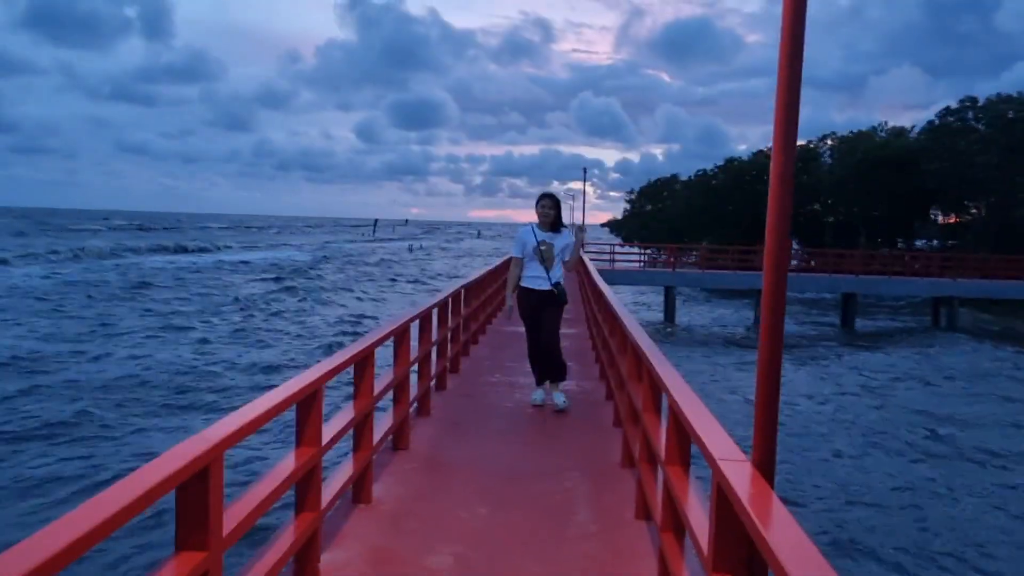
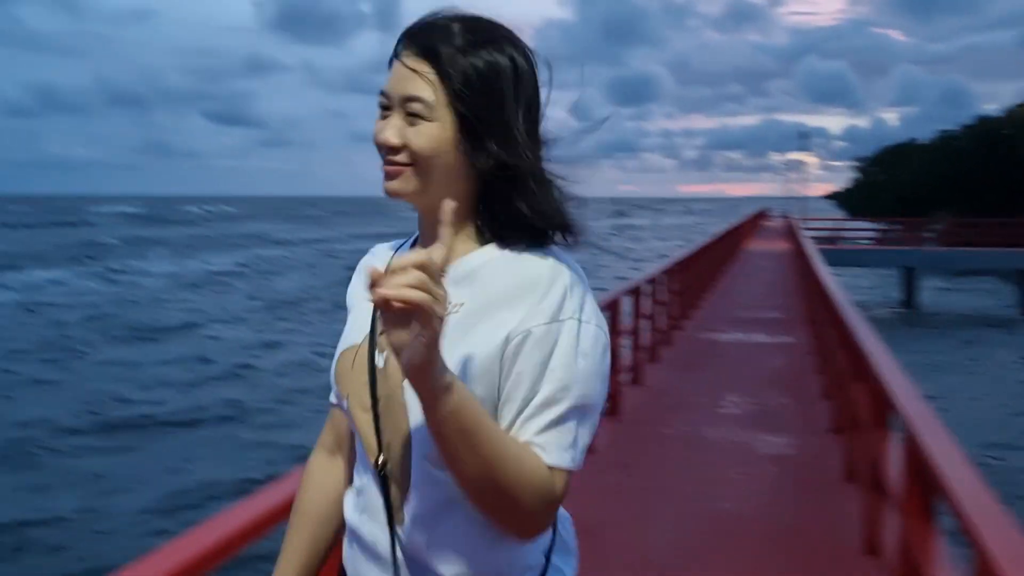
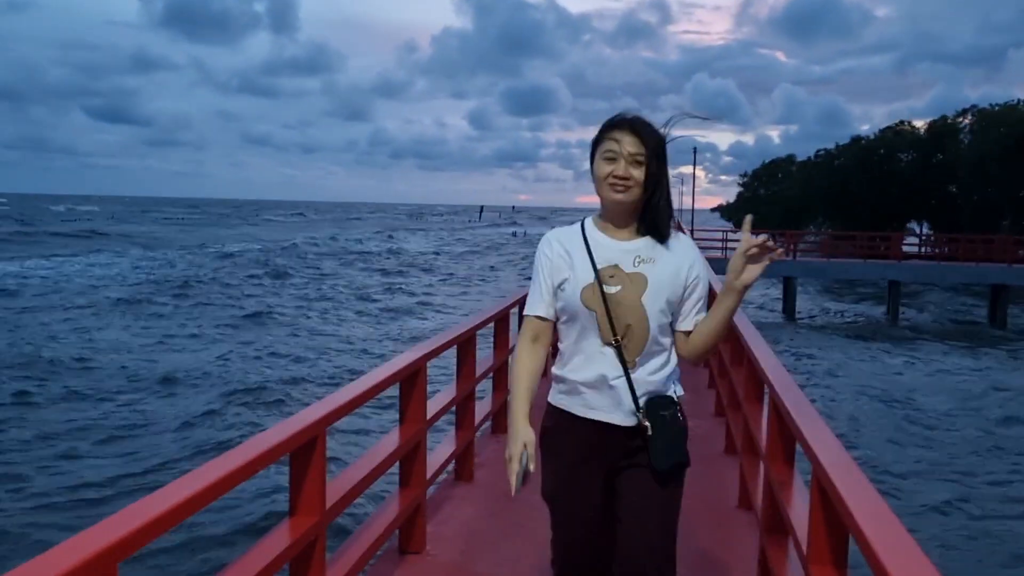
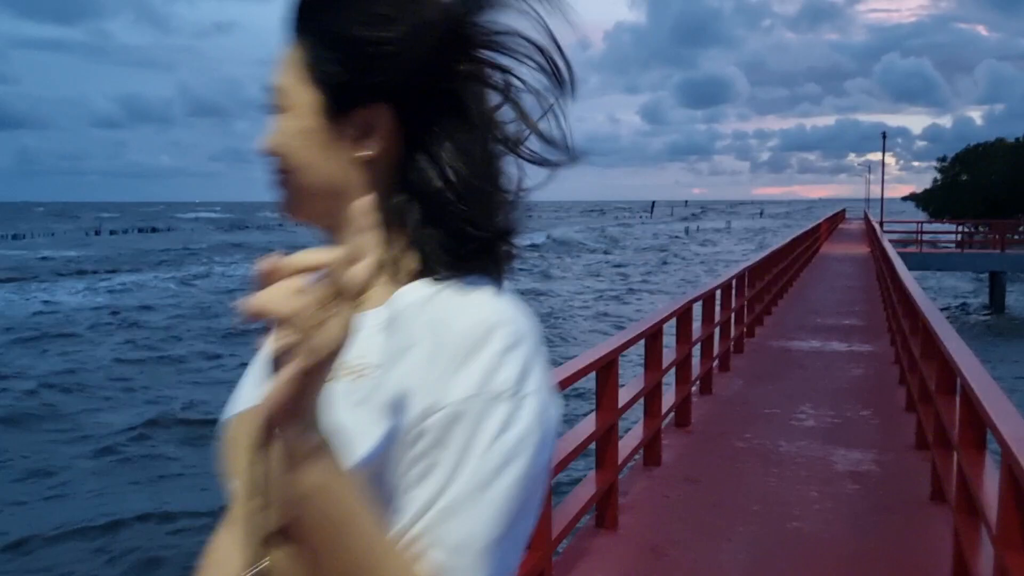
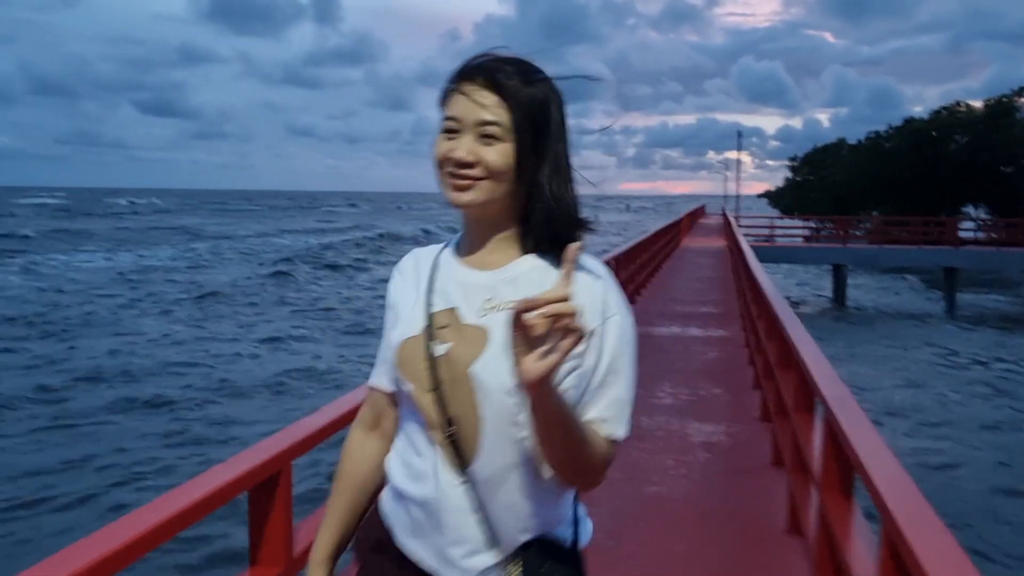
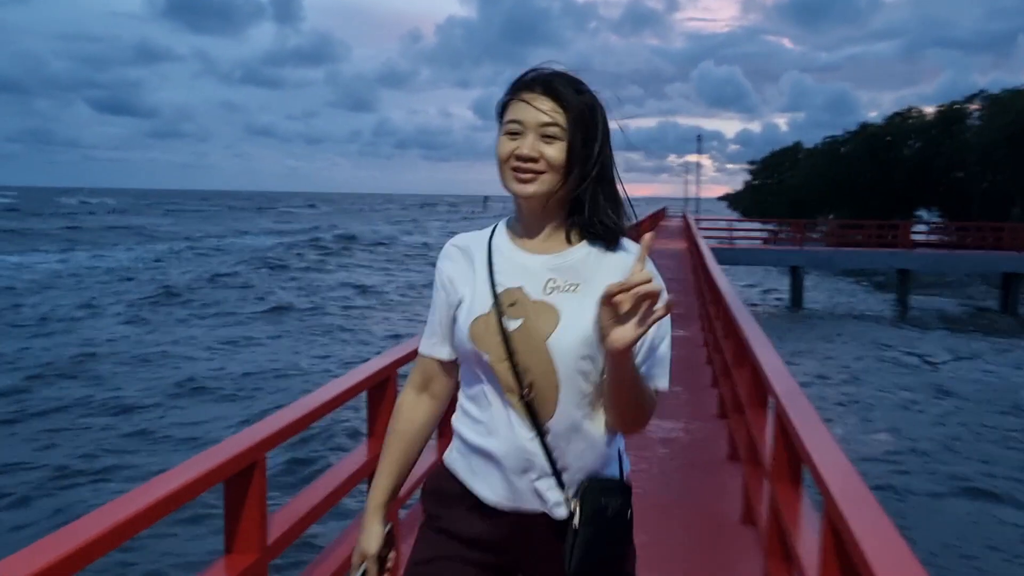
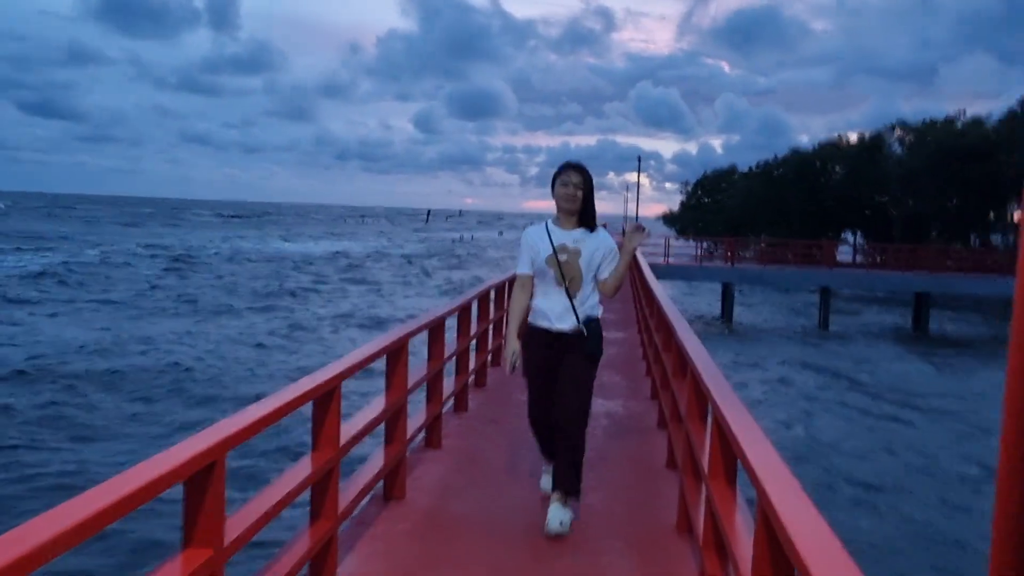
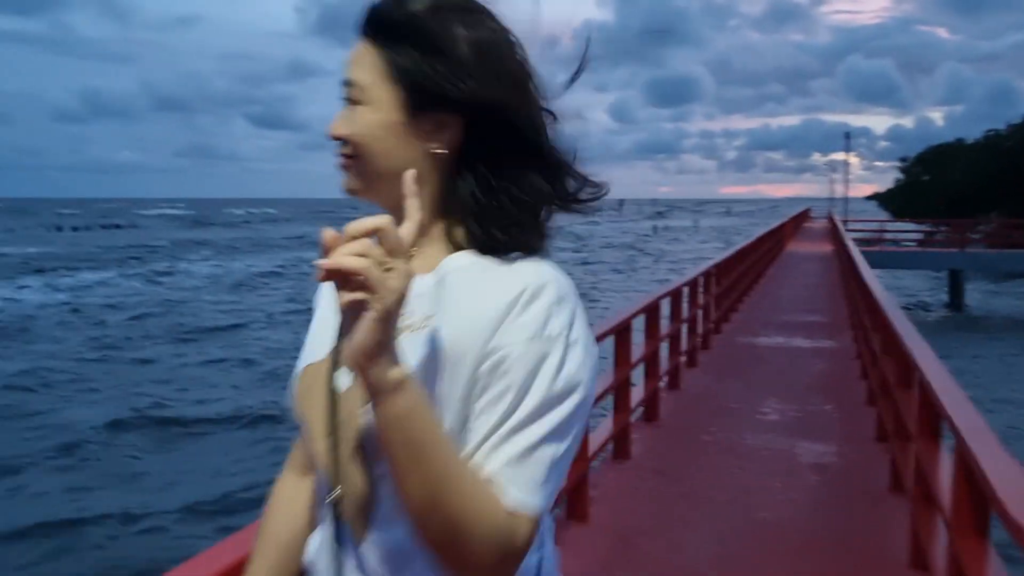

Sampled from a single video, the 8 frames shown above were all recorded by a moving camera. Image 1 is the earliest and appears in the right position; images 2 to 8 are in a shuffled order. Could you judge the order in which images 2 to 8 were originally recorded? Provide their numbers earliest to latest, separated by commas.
7, 3, 6, 5, 2, 8, 4
